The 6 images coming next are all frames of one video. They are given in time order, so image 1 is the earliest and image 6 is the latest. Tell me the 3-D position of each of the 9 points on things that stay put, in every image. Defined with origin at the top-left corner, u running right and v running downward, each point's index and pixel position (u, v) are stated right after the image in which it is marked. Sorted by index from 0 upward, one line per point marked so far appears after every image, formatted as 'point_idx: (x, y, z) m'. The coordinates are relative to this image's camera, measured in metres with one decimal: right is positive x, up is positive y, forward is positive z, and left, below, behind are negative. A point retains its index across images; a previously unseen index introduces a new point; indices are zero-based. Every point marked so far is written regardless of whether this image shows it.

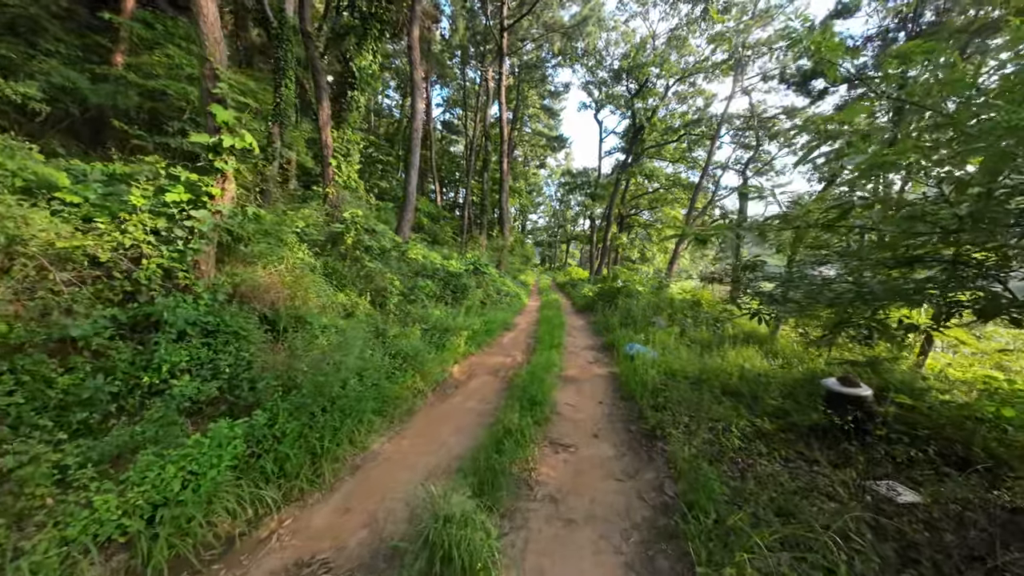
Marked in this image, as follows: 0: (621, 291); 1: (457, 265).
0: (+3.8, -0.1, +13.8) m
1: (-1.9, +0.8, +13.4) m
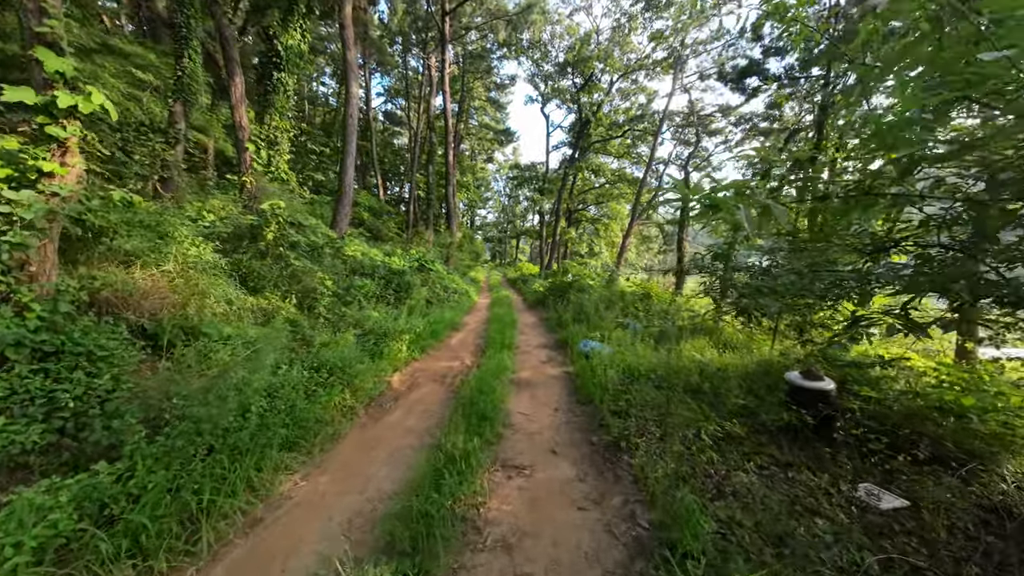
0: (+2.1, +0.1, +13.6) m
1: (-3.5, +0.8, +12.5) m
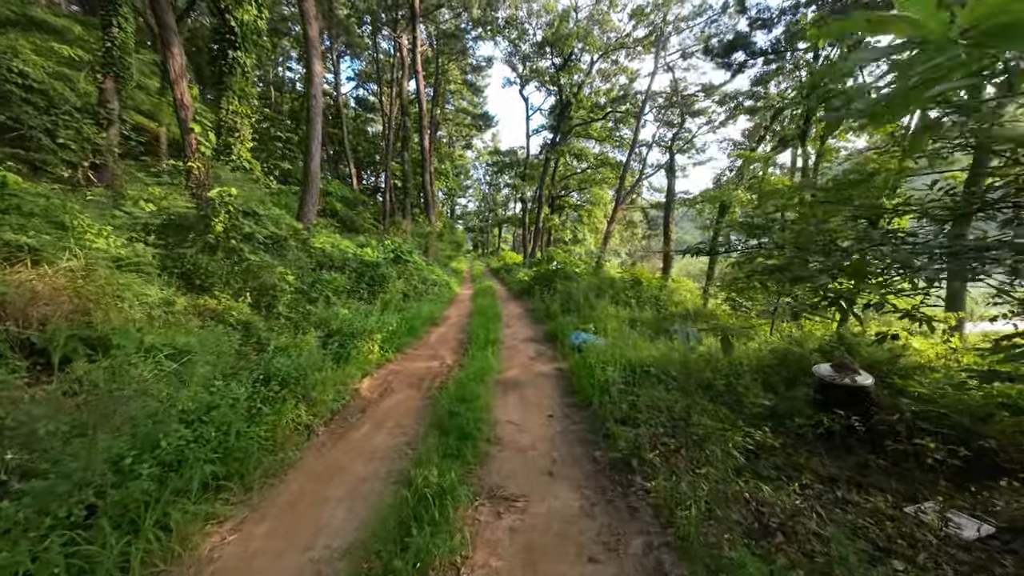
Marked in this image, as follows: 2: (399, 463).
0: (+1.5, +0.5, +13.0) m
1: (-4.1, +1.0, +11.6) m
2: (-0.9, -1.4, +3.3) m
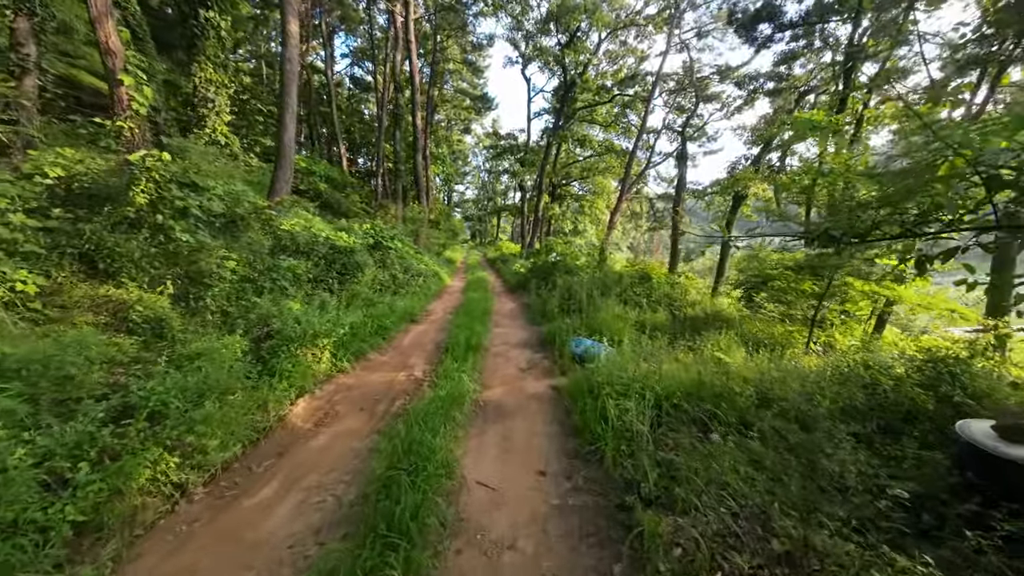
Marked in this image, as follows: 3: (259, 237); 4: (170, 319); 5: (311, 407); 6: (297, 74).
0: (+1.3, +0.7, +11.7) m
1: (-4.2, +1.3, +10.3) m
2: (-1.1, -1.4, +2.0) m
3: (-5.0, +1.0, +7.8) m
4: (-4.1, -0.4, +4.7) m
5: (-2.1, -1.2, +4.0) m
6: (-6.6, +6.6, +12.1) m
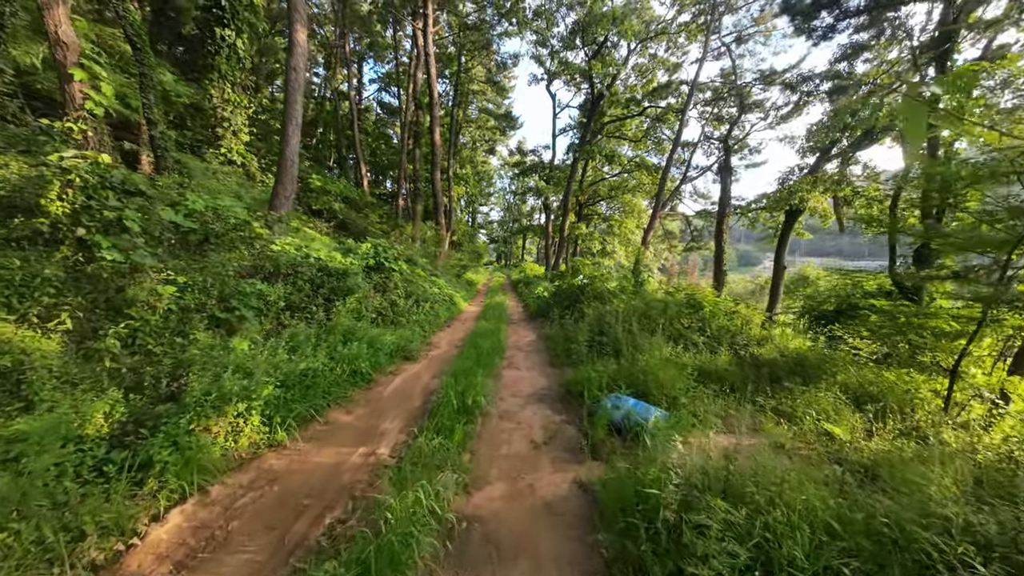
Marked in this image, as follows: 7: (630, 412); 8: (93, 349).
0: (+1.8, -0.1, +10.0) m
1: (-3.8, +0.7, +9.0) m
2: (-1.2, -1.6, +0.4) m
3: (-4.8, +0.5, +6.6) m
4: (-4.1, -0.7, +3.4) m
5: (-2.1, -1.5, +2.5) m
6: (-6.0, +5.9, +11.3) m
7: (+1.1, -1.2, +3.7) m
8: (-4.1, -0.6, +3.9) m
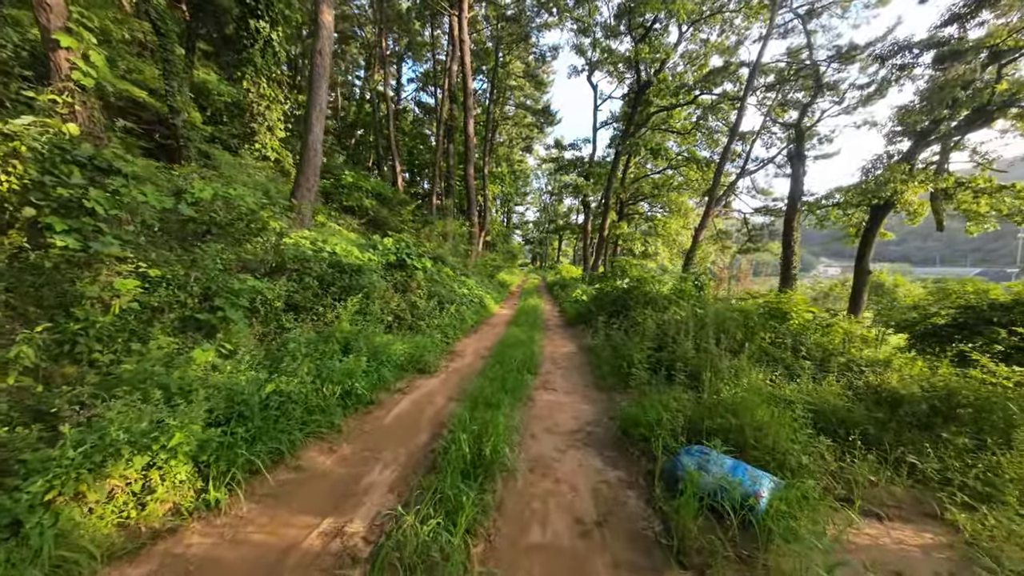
0: (+2.6, -0.1, +8.6) m
1: (-3.0, +0.7, +8.1) m
2: (-1.3, -1.6, -0.7) m
3: (-4.2, +0.6, +5.8) m
4: (-3.8, -0.6, +2.5) m
5: (-1.9, -1.5, +1.4) m
6: (-5.0, +5.9, +10.6) m
7: (+1.3, -1.2, +2.4) m
8: (-3.9, -0.5, +3.0) m
